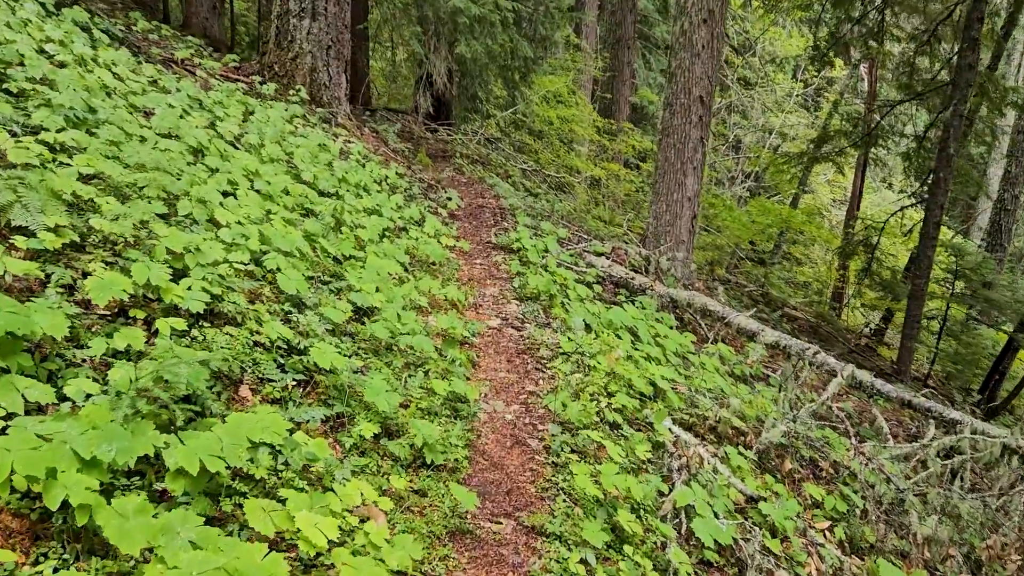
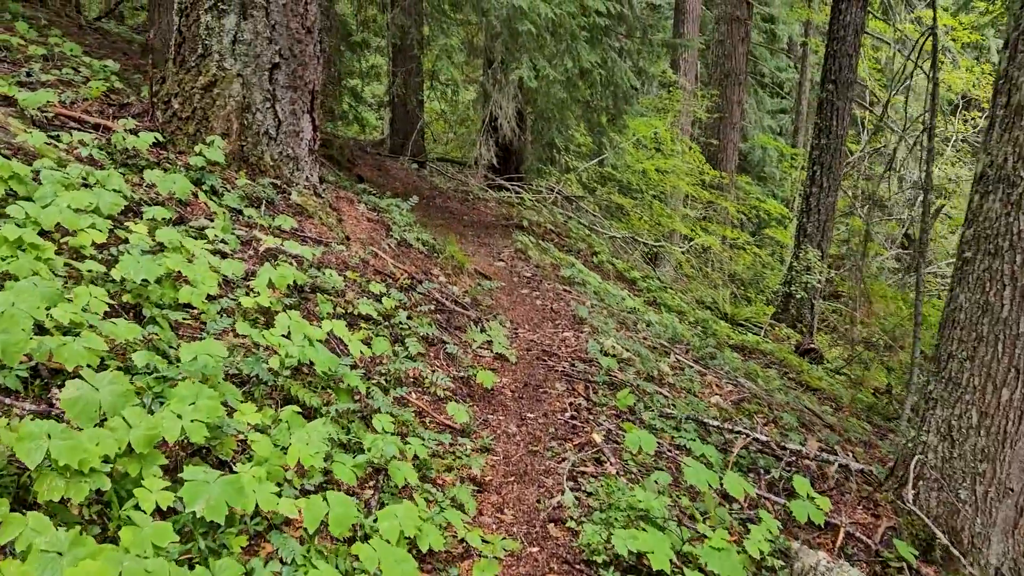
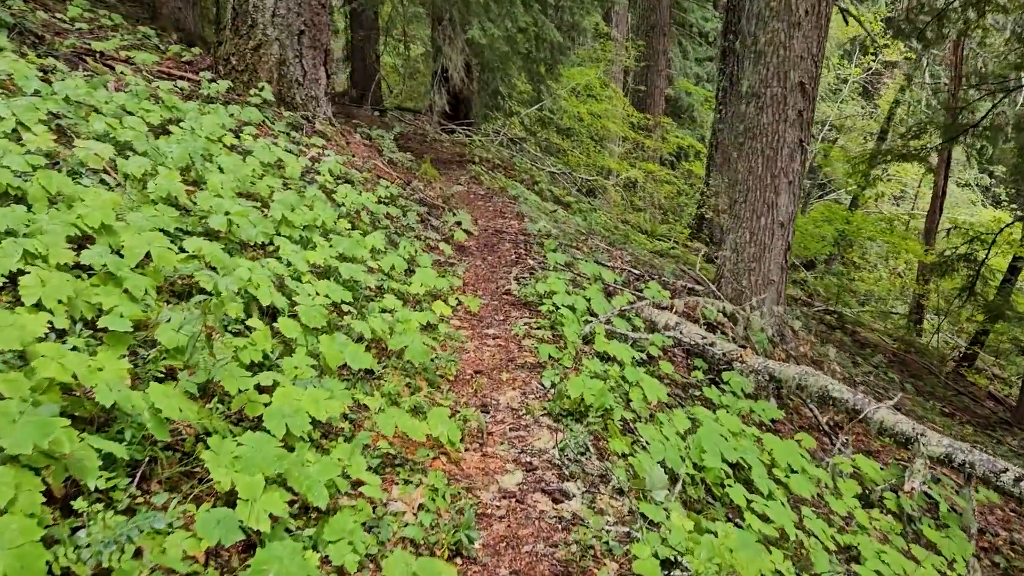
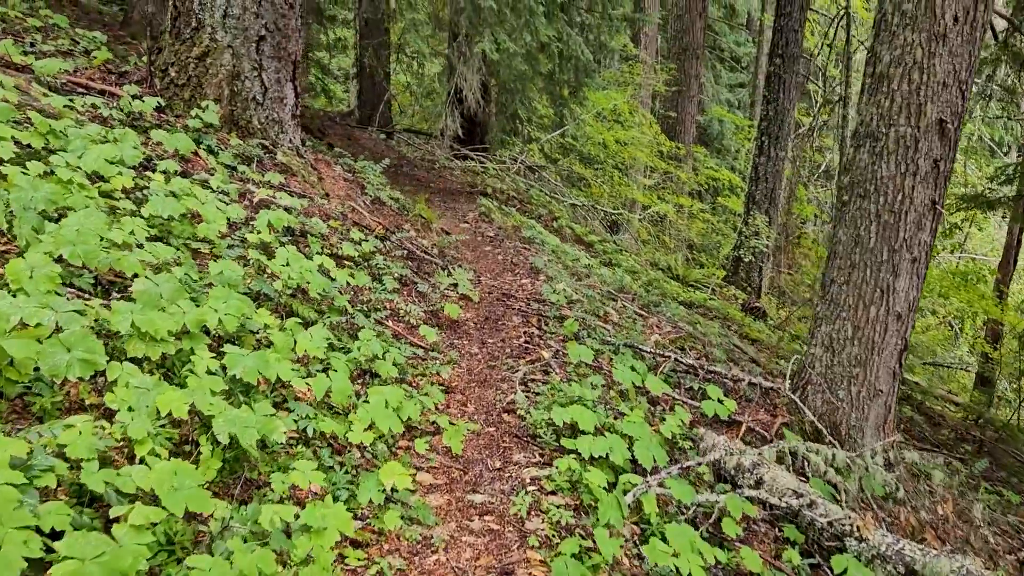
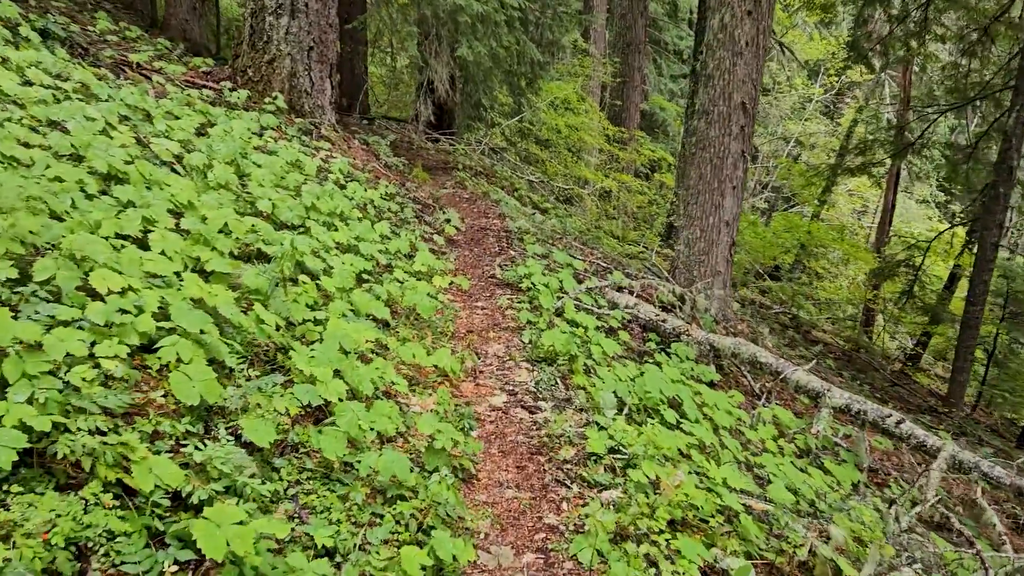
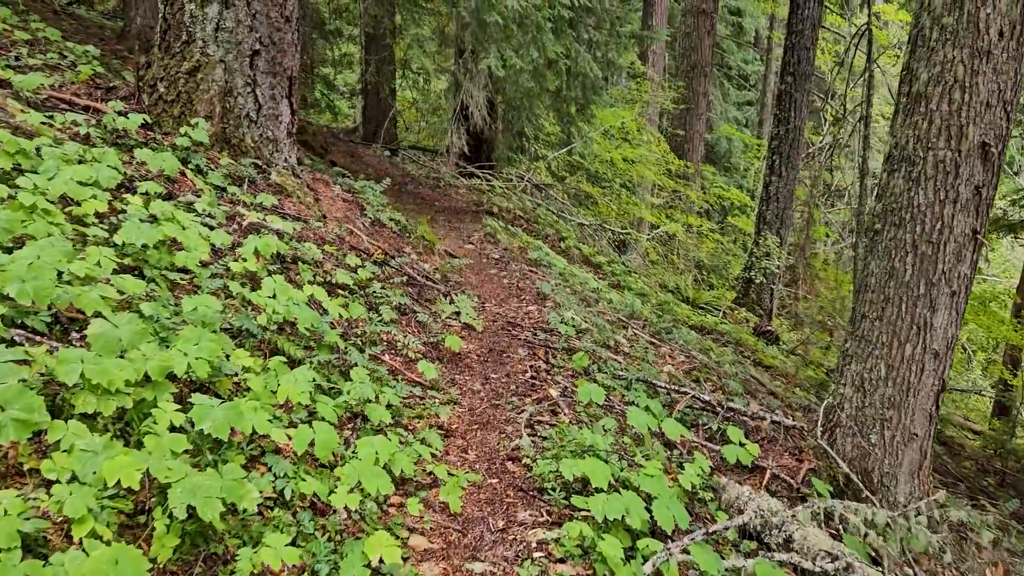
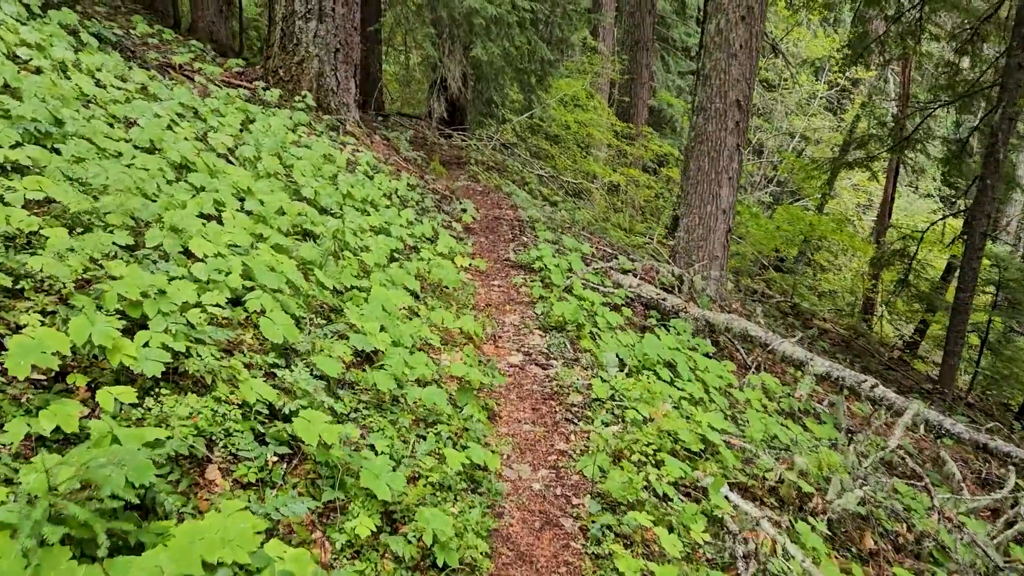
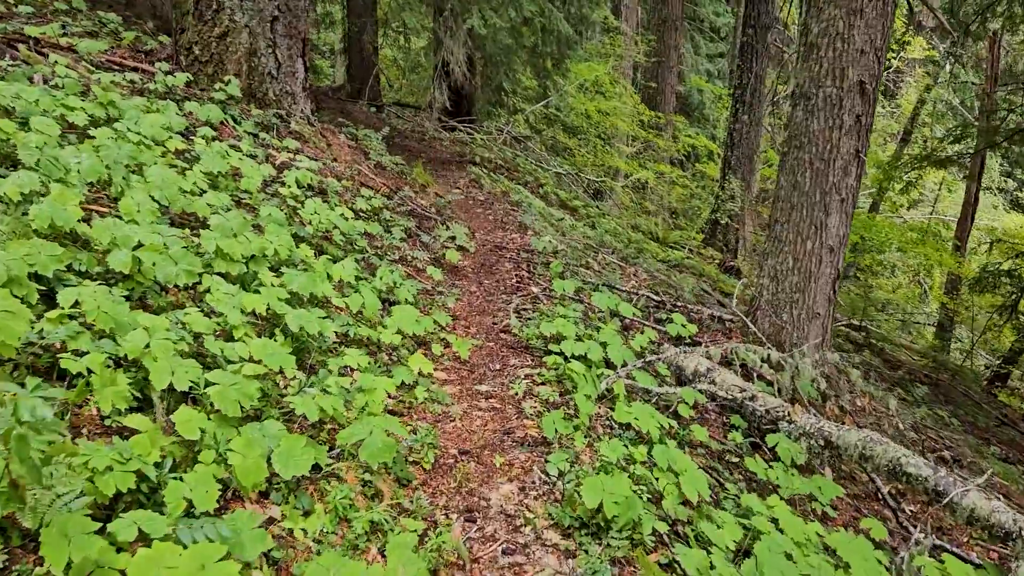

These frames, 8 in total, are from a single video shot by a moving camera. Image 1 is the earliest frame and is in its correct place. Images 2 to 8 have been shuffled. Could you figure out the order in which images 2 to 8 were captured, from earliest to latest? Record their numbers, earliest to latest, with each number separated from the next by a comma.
7, 5, 3, 8, 4, 6, 2
